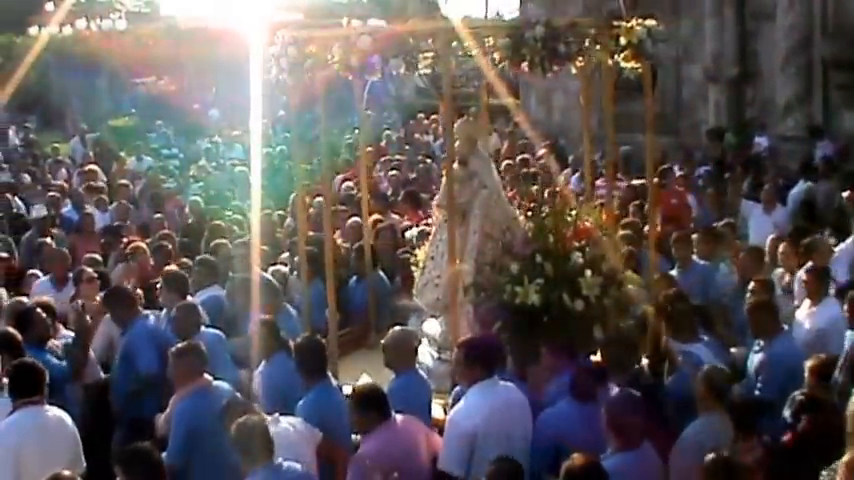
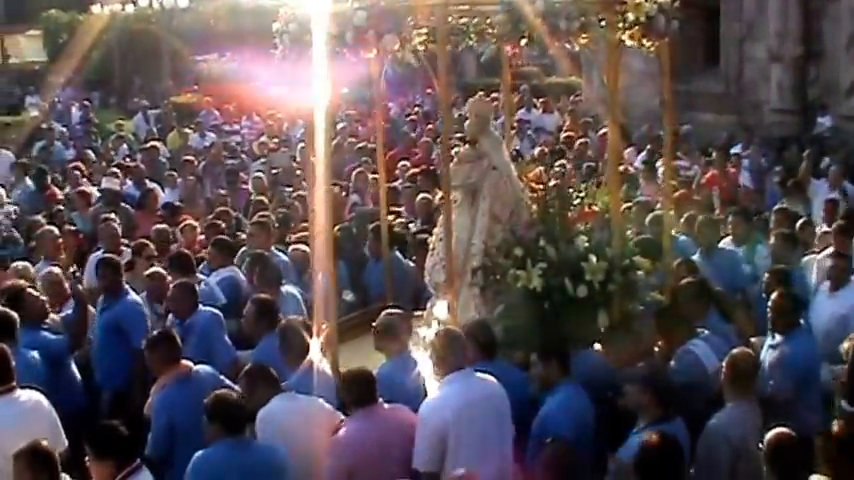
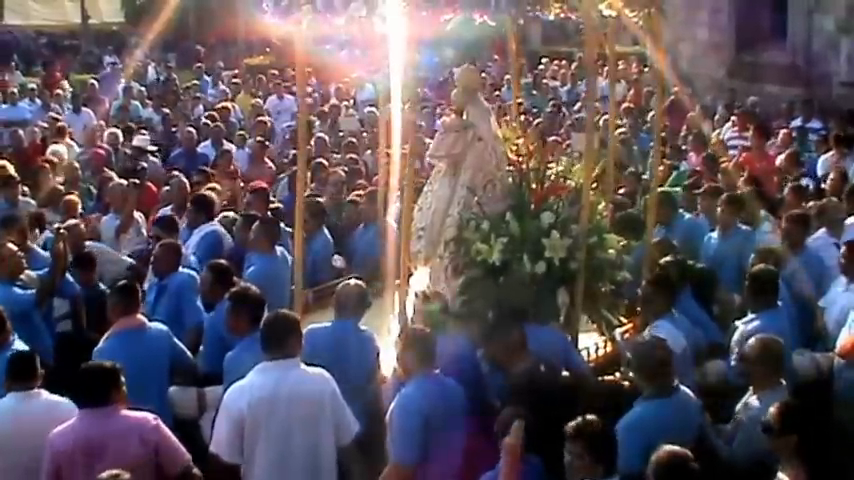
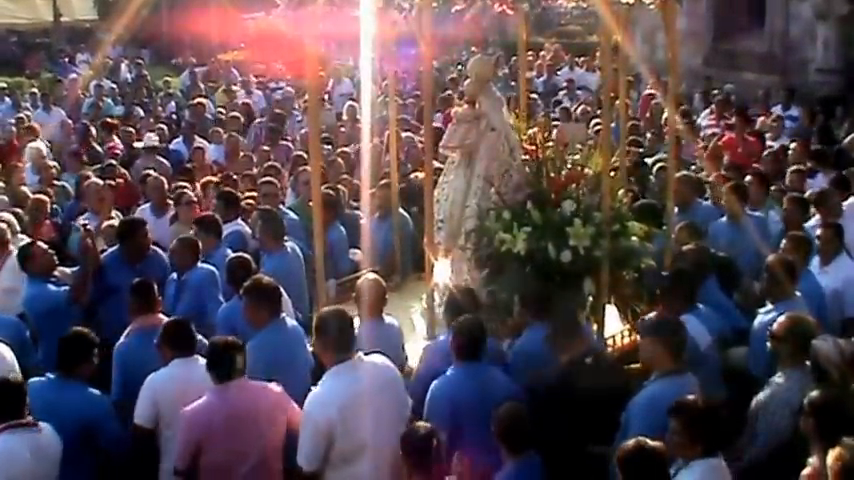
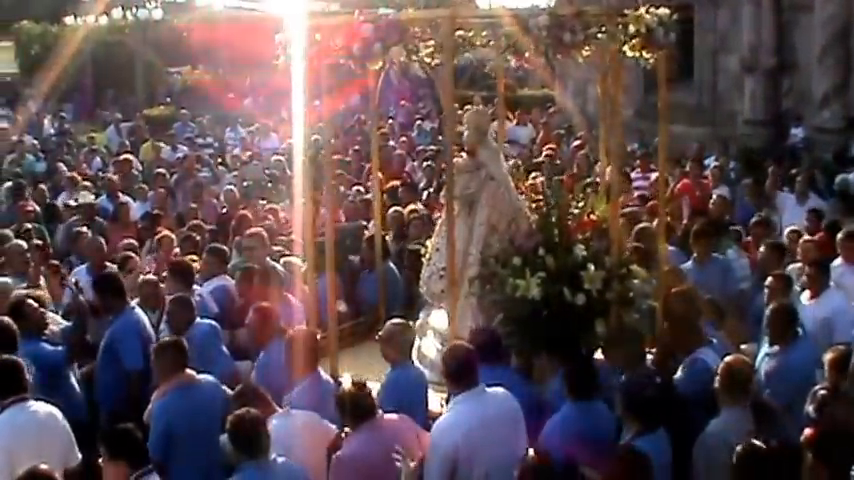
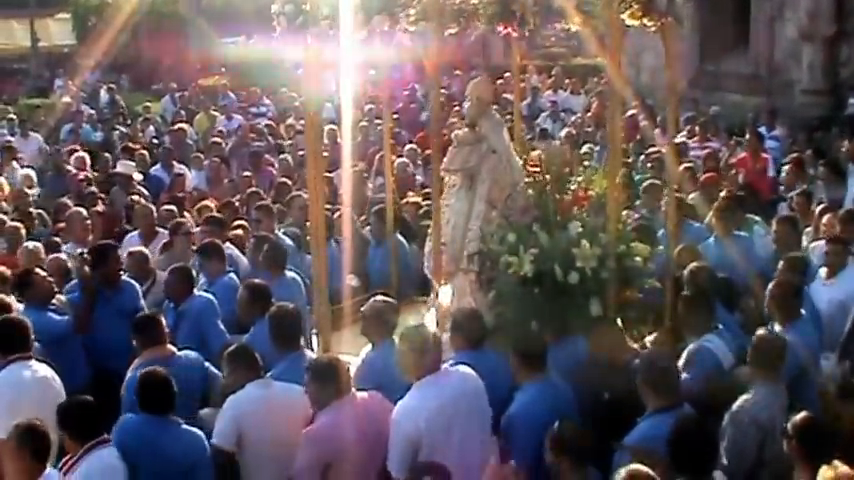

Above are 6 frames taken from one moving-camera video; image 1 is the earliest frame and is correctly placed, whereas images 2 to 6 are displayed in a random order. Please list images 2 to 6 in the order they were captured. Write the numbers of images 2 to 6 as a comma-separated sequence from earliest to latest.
5, 2, 6, 4, 3
